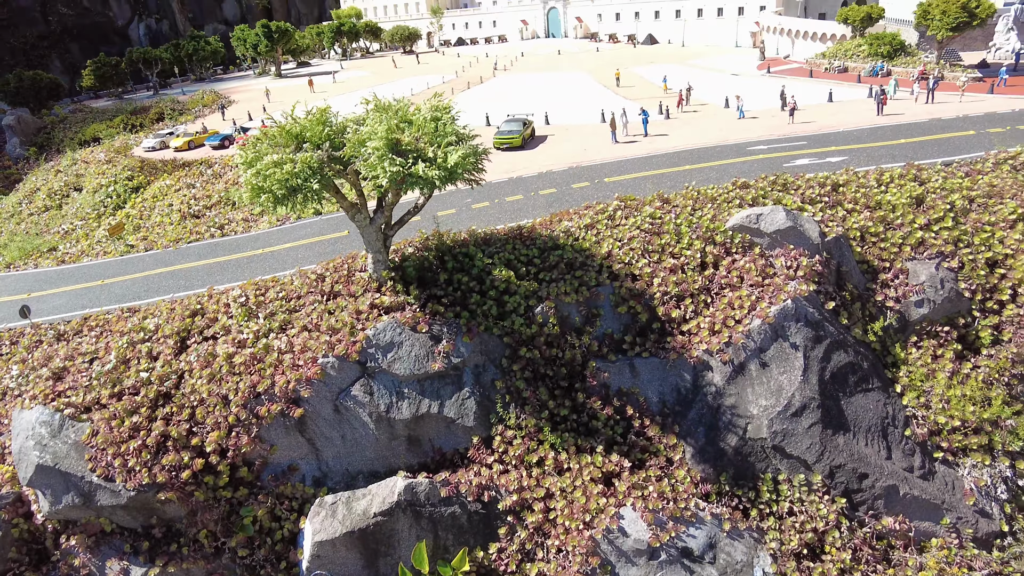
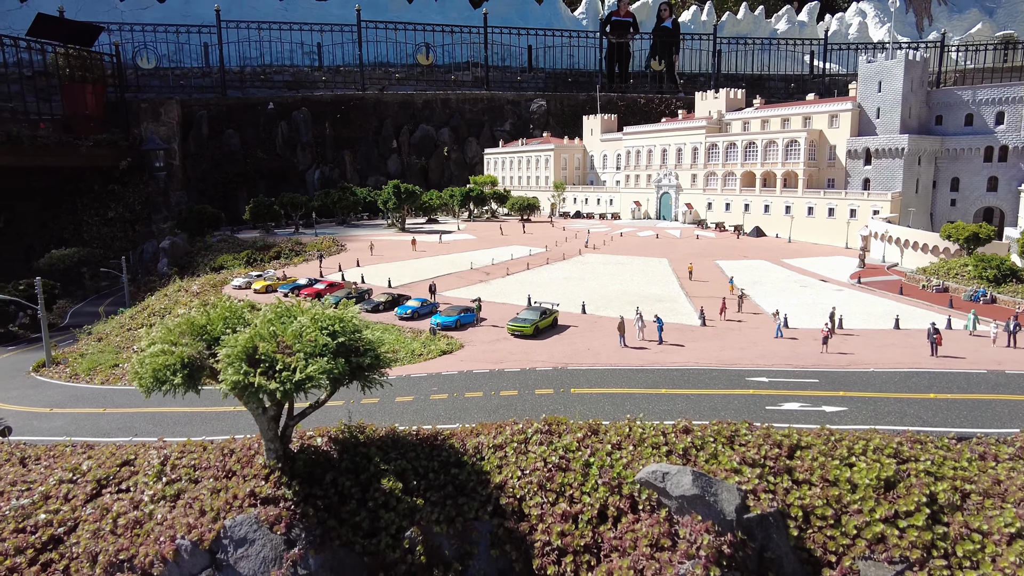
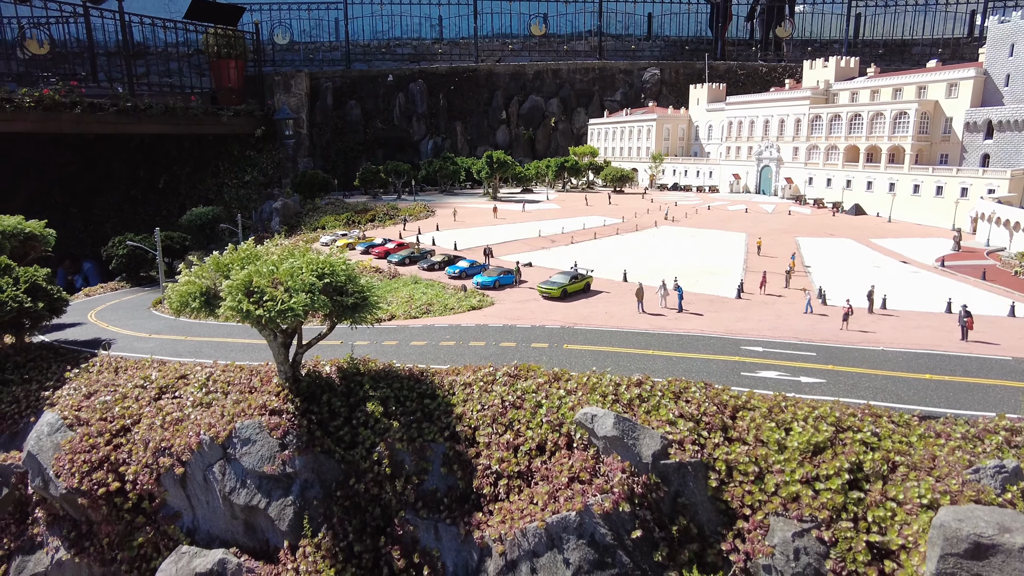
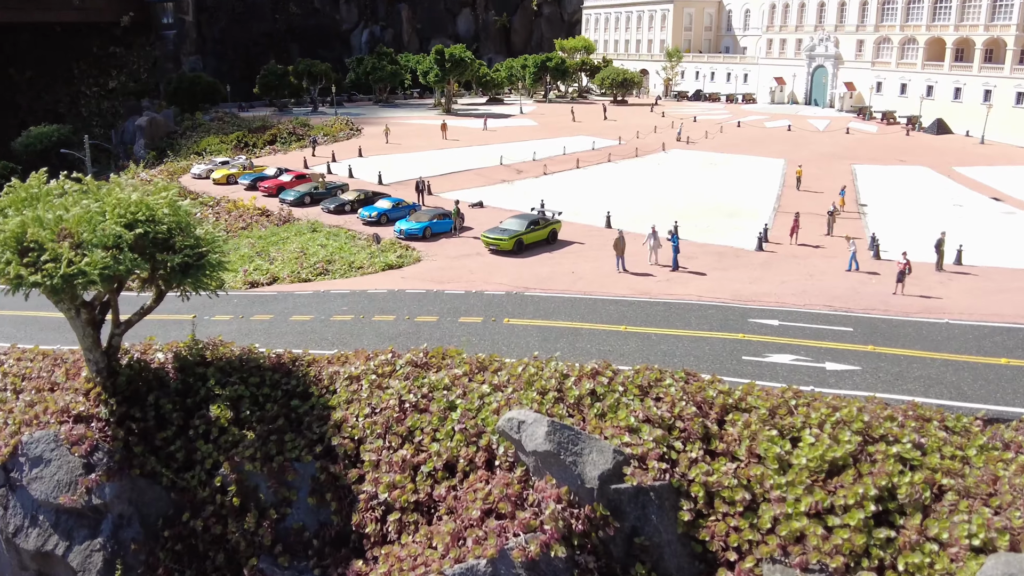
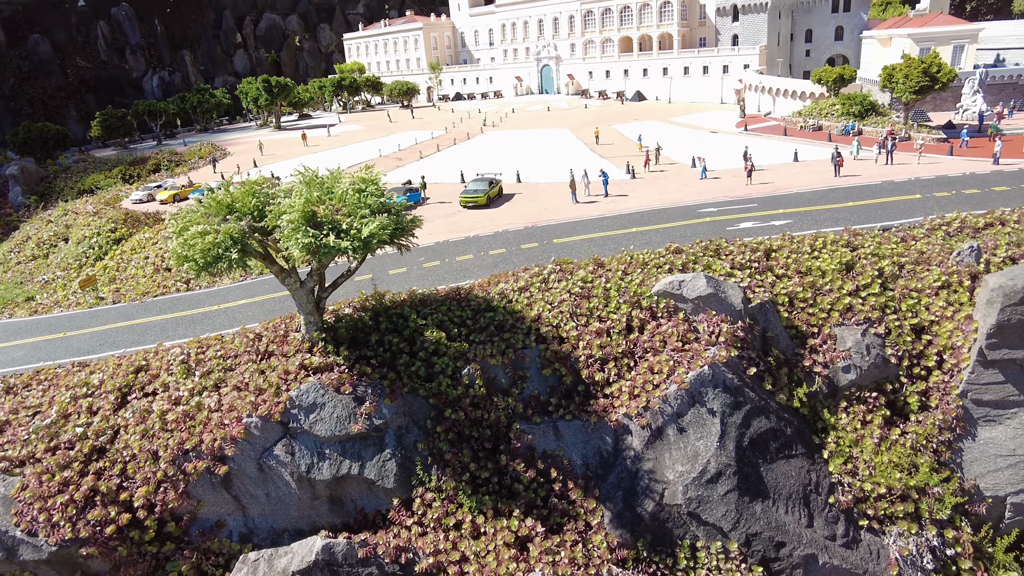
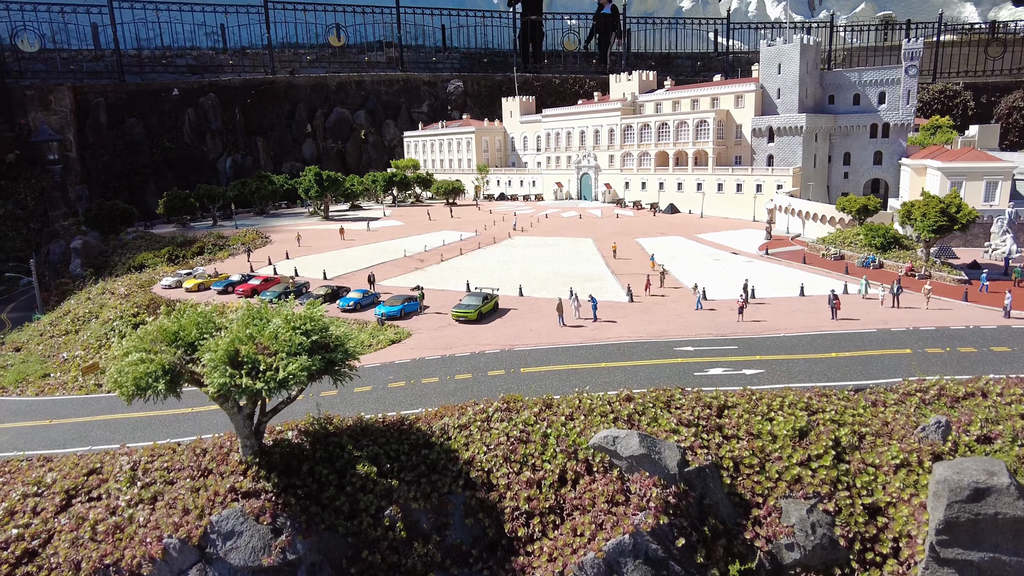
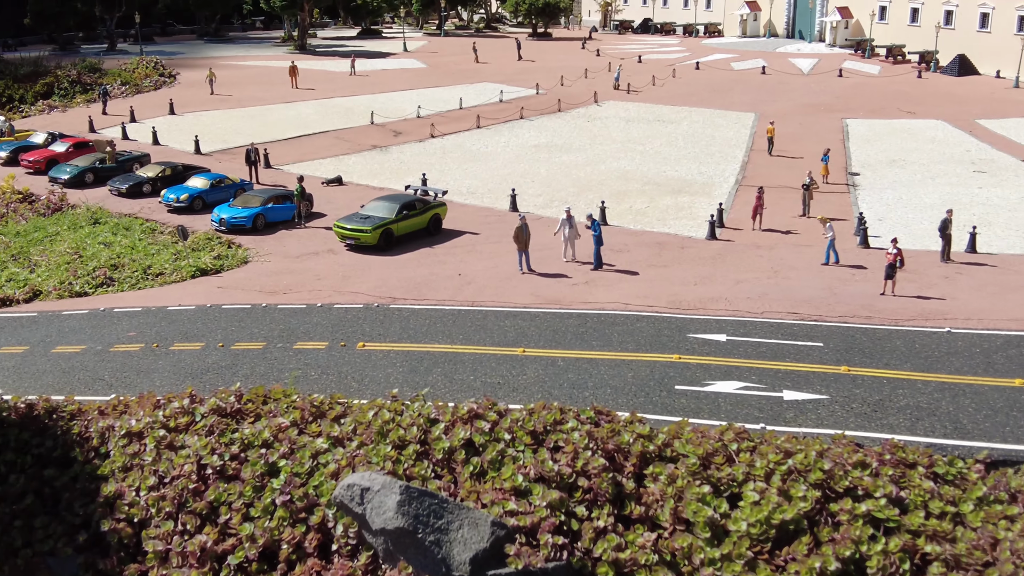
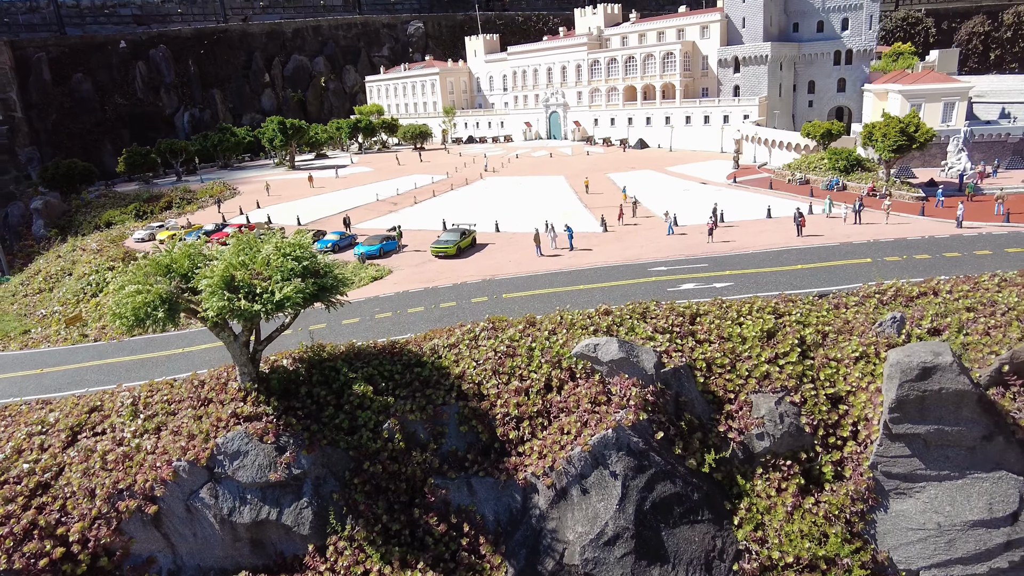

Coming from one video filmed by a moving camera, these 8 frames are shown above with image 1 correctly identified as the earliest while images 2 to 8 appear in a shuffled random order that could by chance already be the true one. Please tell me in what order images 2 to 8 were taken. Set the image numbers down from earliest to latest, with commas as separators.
5, 8, 6, 2, 3, 4, 7
